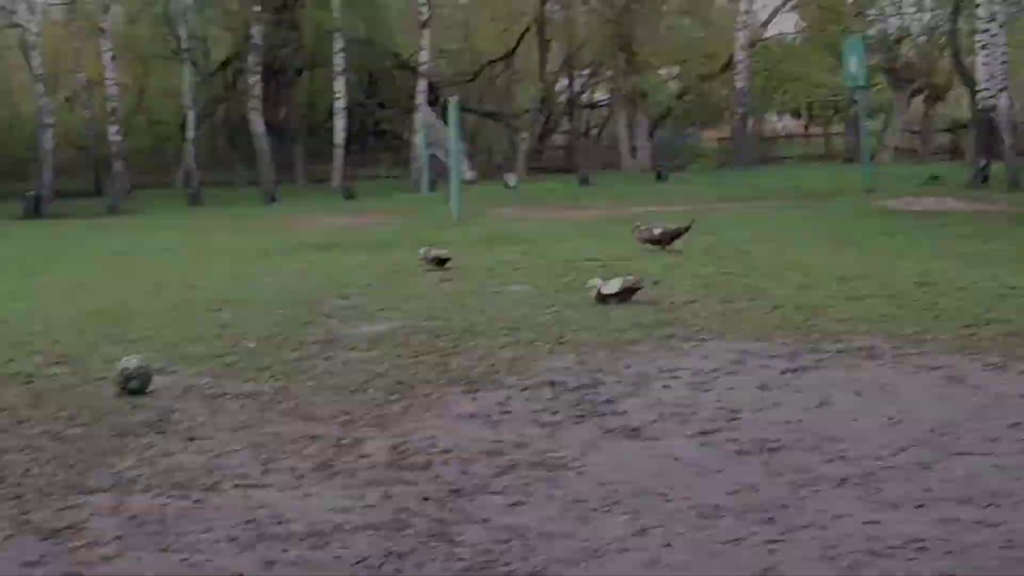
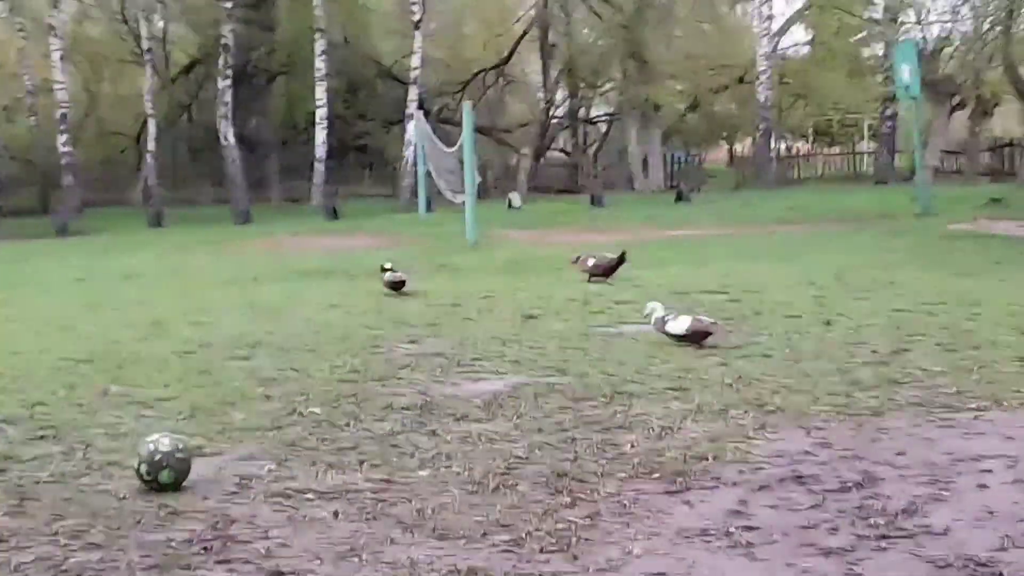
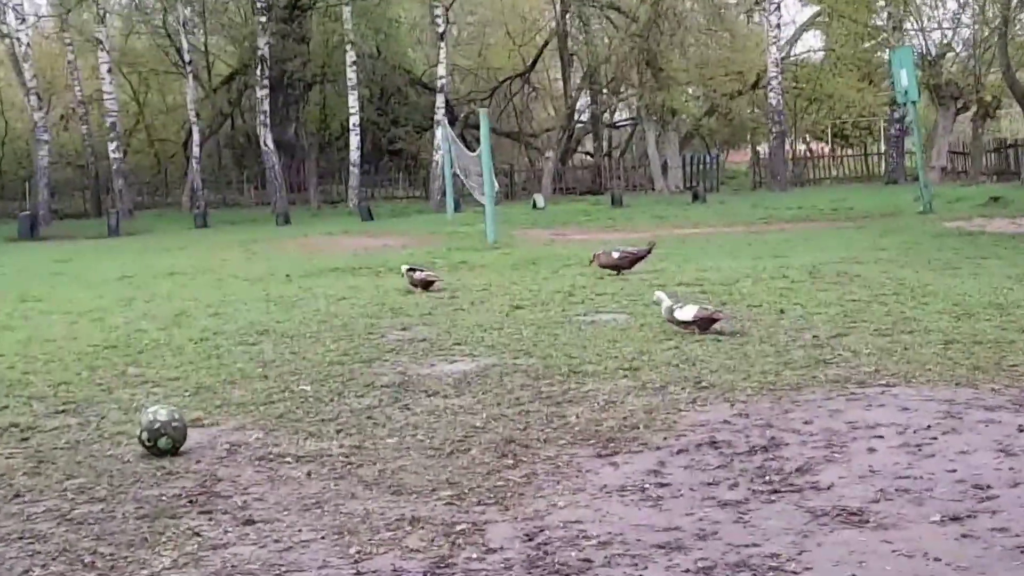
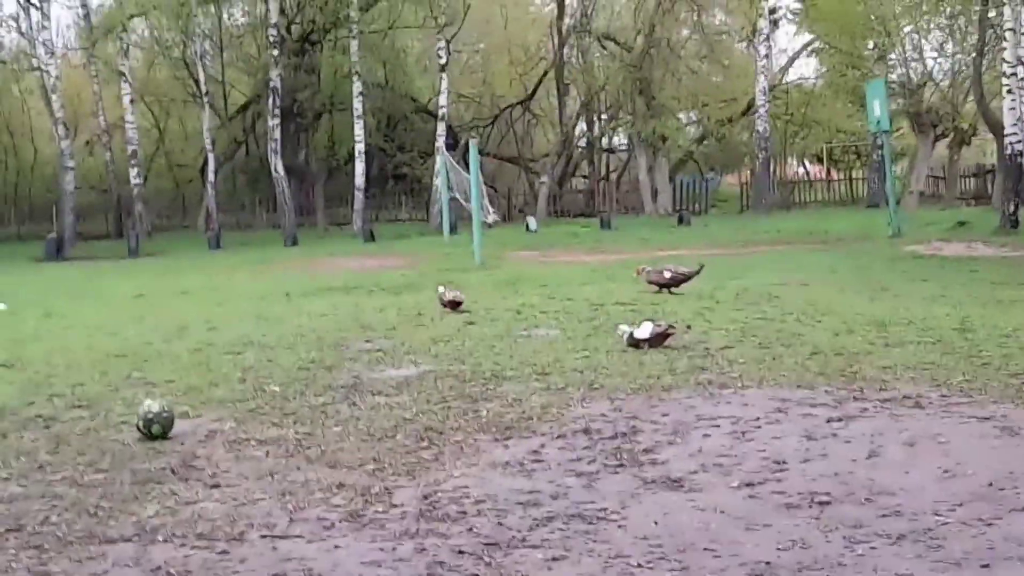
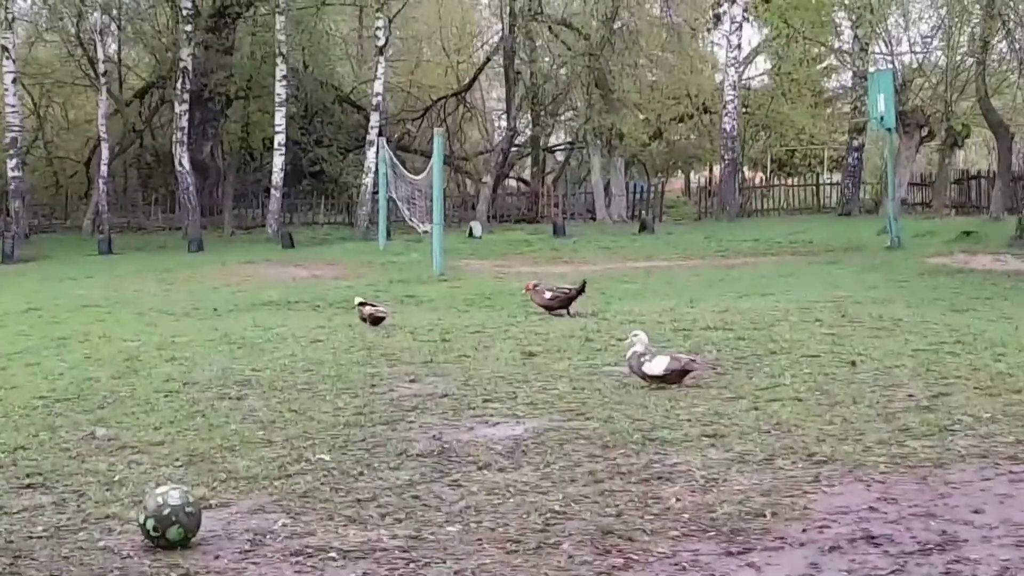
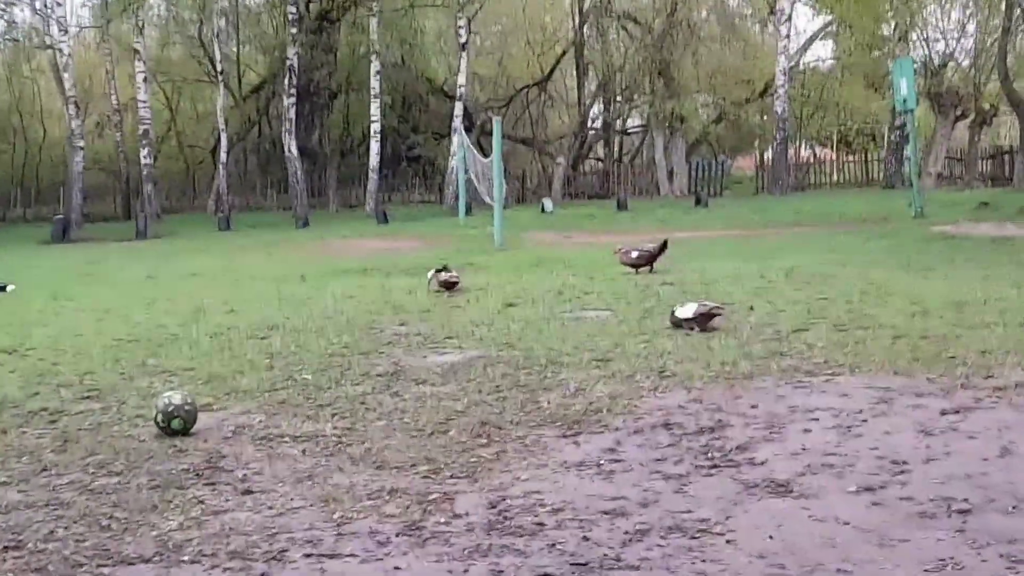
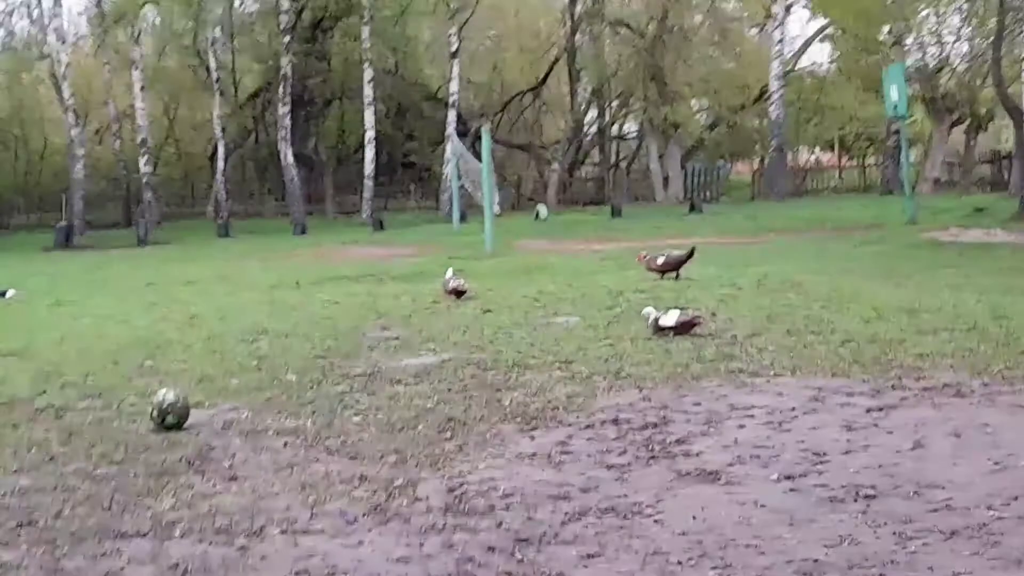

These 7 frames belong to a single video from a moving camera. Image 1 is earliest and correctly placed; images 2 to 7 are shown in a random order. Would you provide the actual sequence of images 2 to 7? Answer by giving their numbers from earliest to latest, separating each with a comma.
4, 7, 6, 3, 2, 5
